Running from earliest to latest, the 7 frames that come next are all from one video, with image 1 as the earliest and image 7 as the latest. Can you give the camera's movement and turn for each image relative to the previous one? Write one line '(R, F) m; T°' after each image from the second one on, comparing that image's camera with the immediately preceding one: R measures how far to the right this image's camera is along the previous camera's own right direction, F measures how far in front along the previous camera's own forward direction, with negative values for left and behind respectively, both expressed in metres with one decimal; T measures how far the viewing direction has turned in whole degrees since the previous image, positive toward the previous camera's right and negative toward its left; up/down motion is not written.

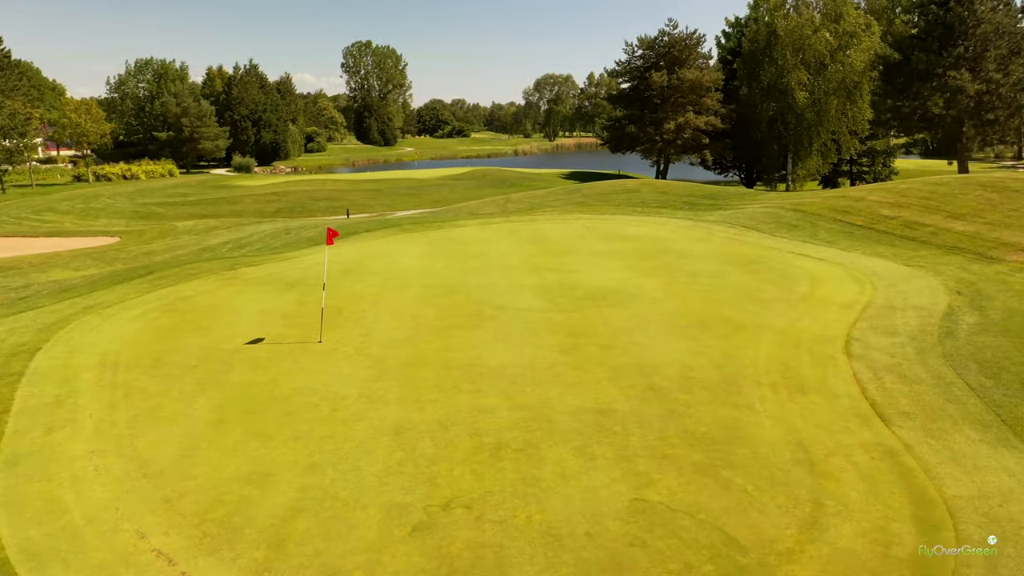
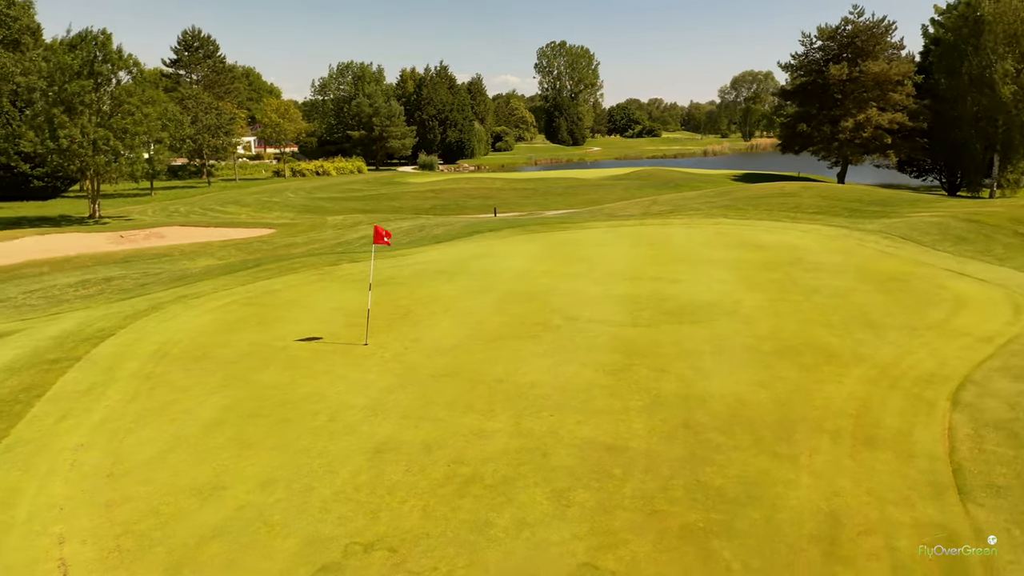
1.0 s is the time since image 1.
(+1.8, +1.2) m; -13°
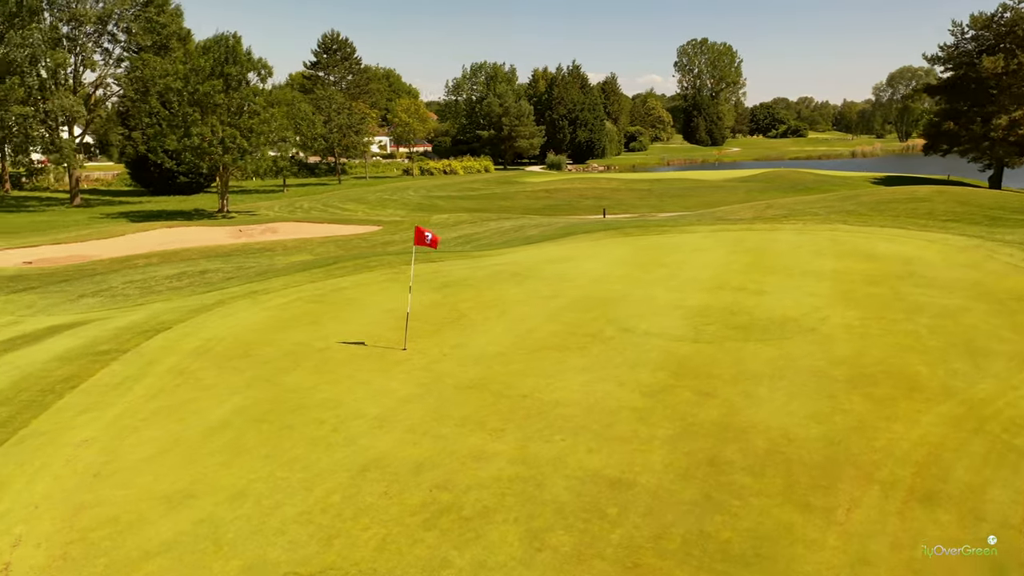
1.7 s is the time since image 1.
(+1.2, +0.9) m; -10°
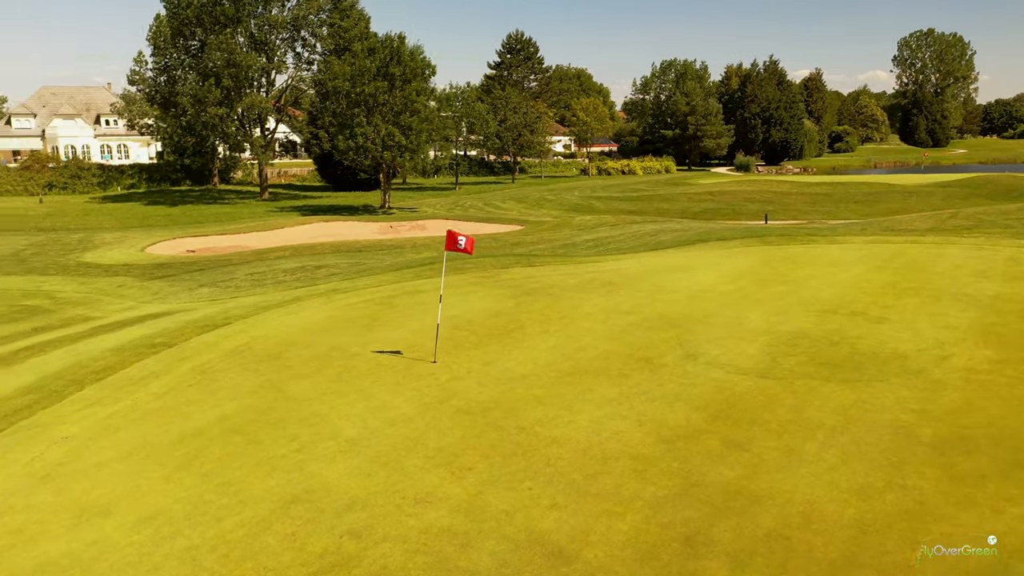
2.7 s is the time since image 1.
(+1.9, +1.4) m; -14°
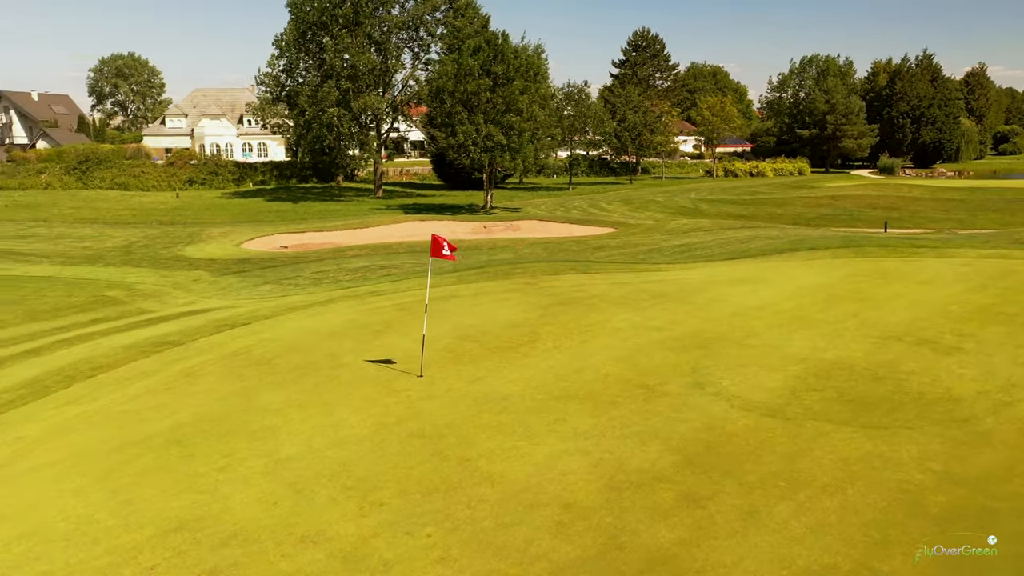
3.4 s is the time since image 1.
(+1.7, +1.0) m; -10°
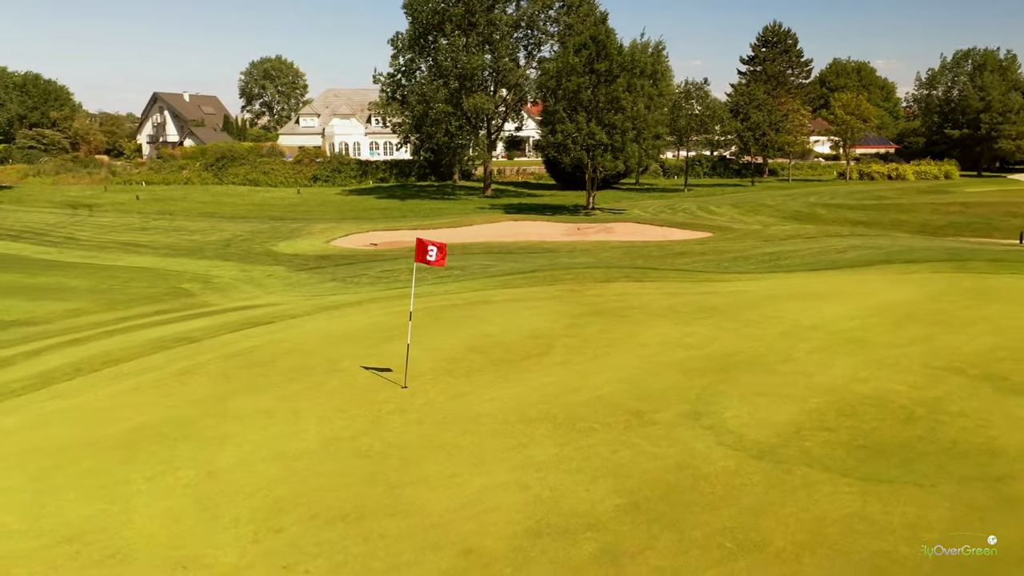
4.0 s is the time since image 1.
(+1.5, +0.8) m; -9°
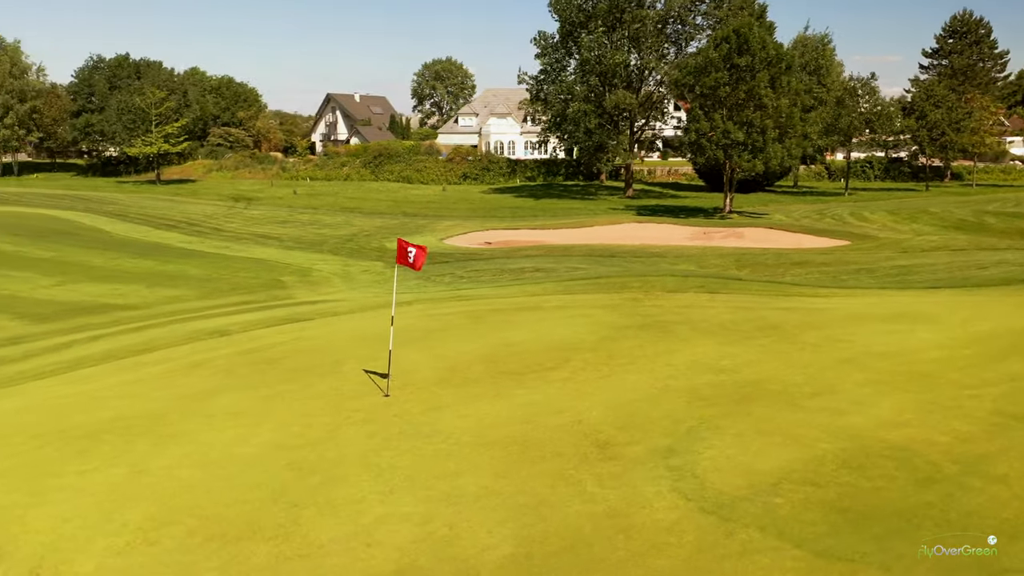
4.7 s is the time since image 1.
(+1.8, +0.9) m; -12°
